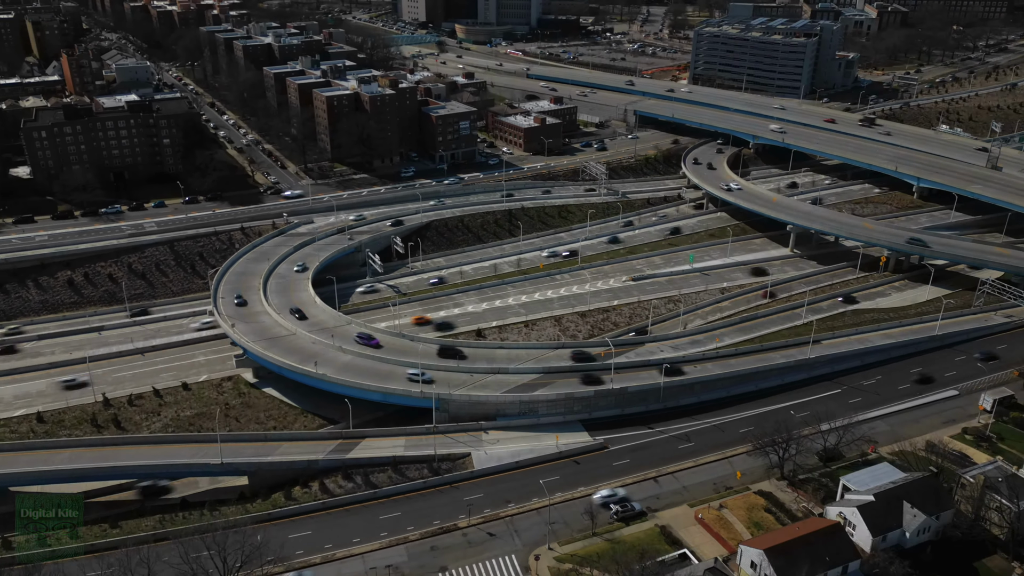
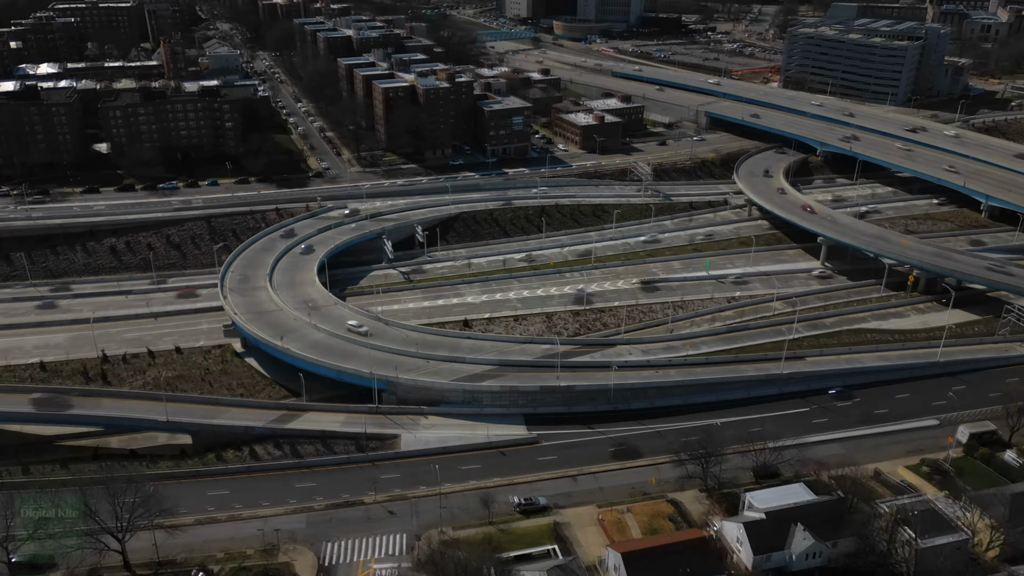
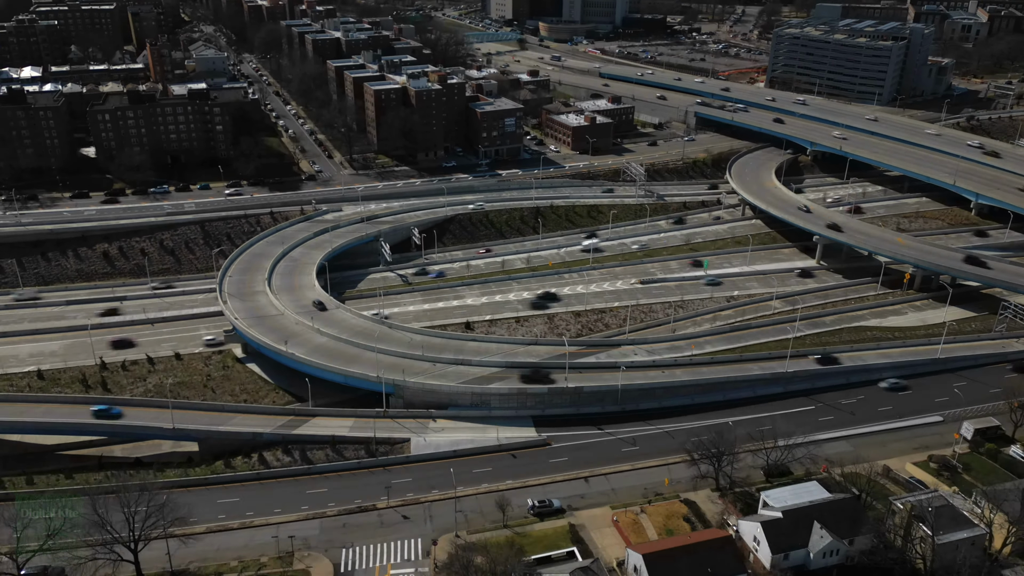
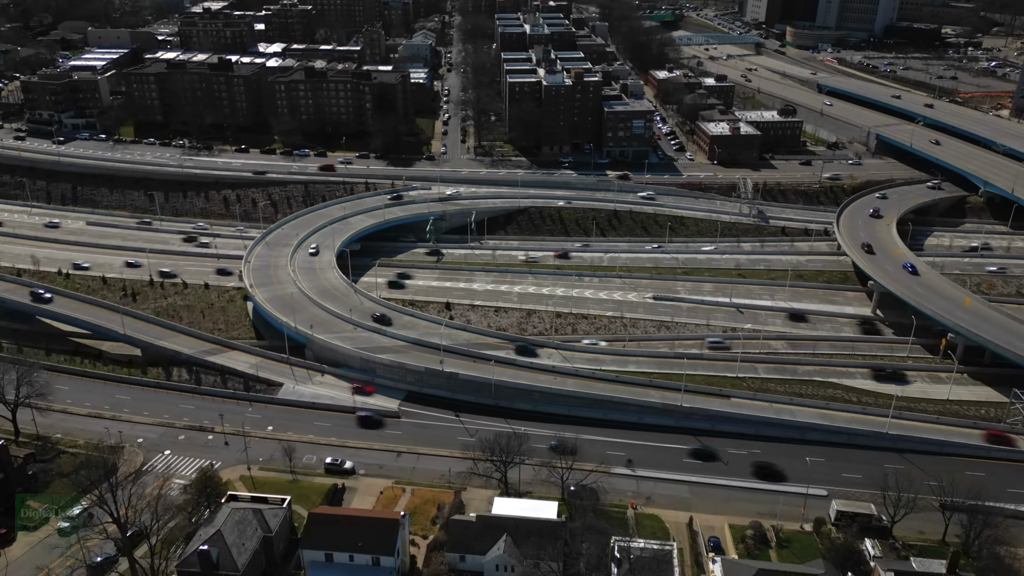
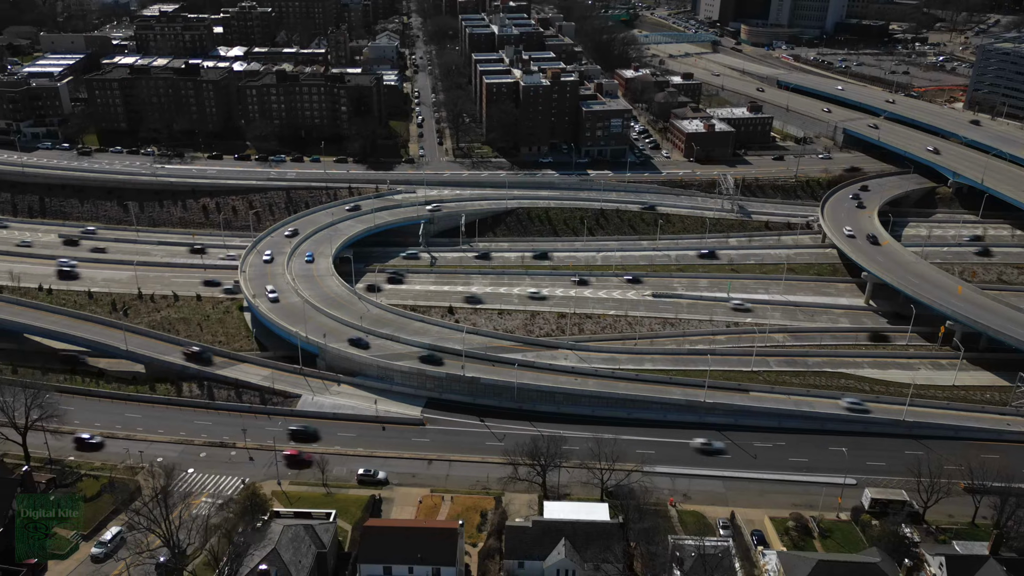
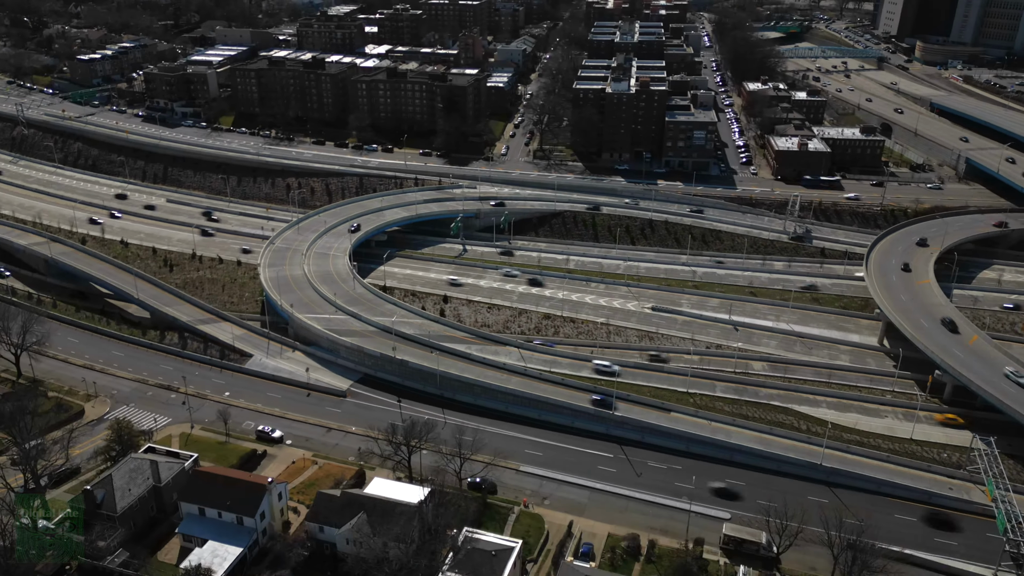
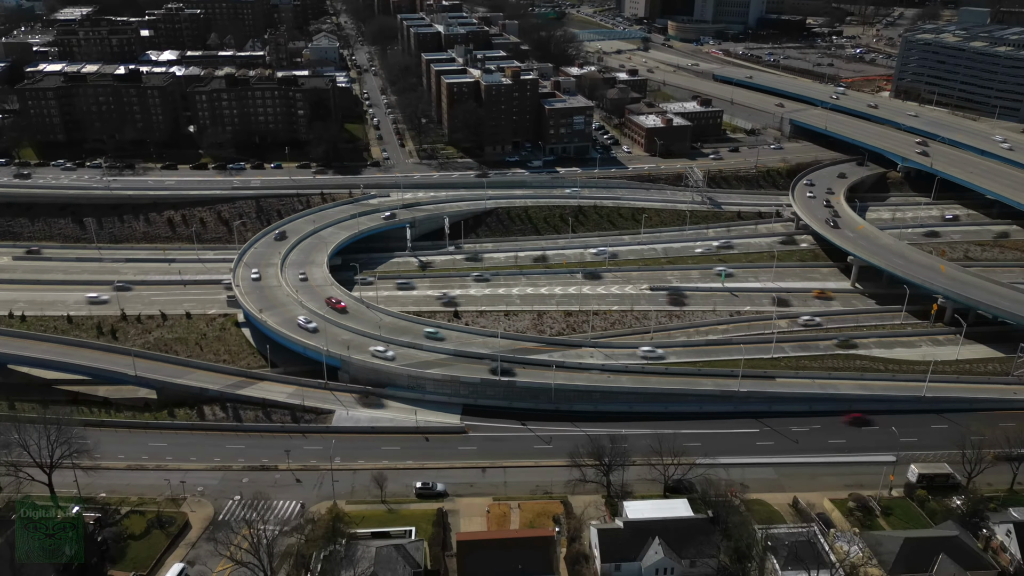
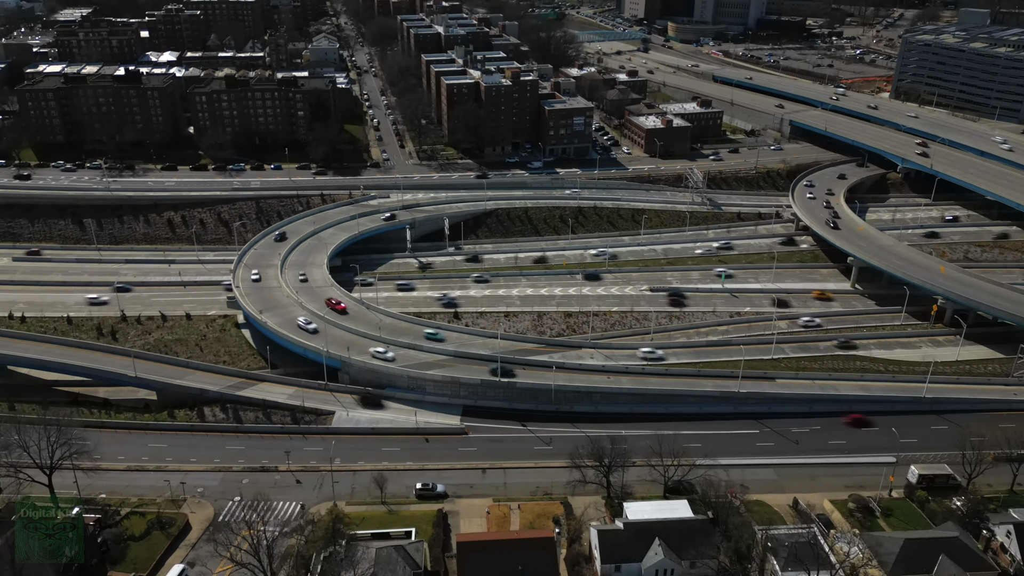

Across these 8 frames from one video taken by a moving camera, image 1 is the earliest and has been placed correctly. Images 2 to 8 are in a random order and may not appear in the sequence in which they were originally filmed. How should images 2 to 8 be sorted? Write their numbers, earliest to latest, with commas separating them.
3, 8, 5, 6, 4, 7, 2
